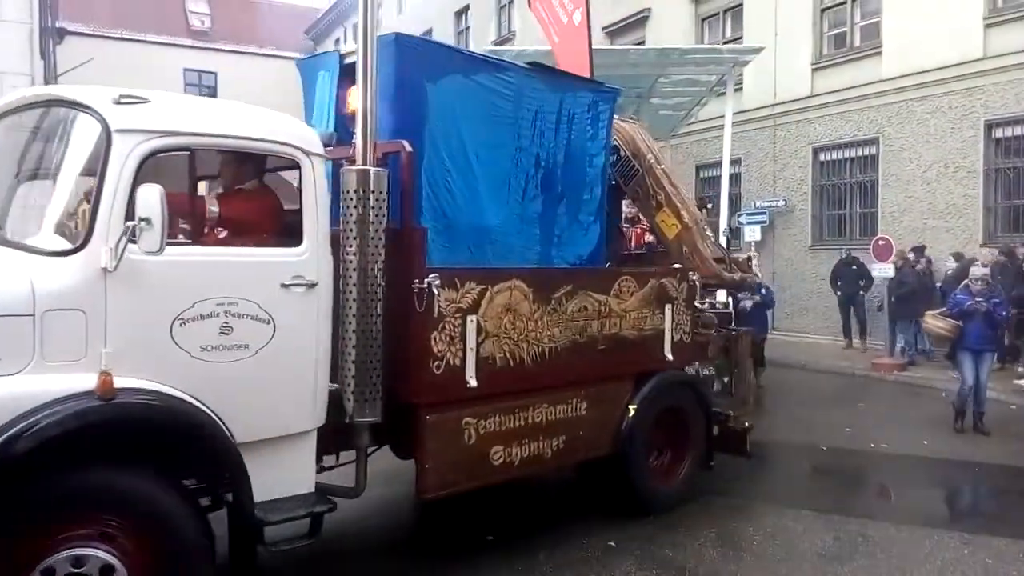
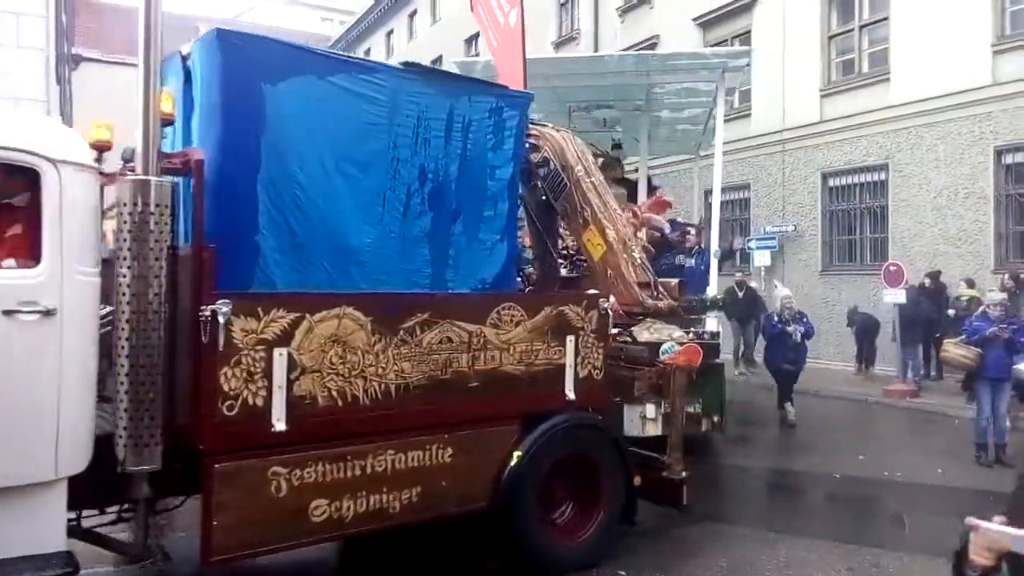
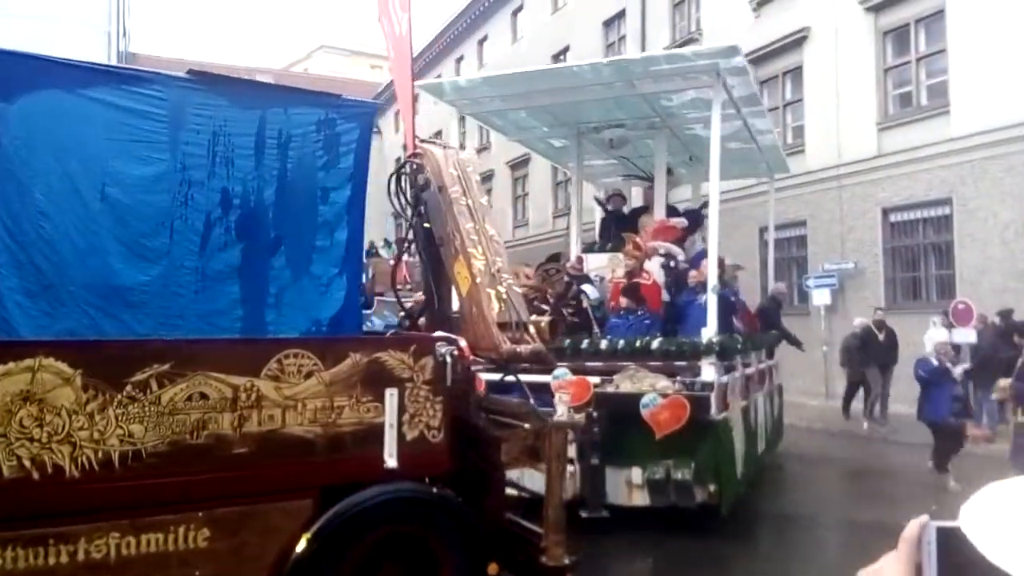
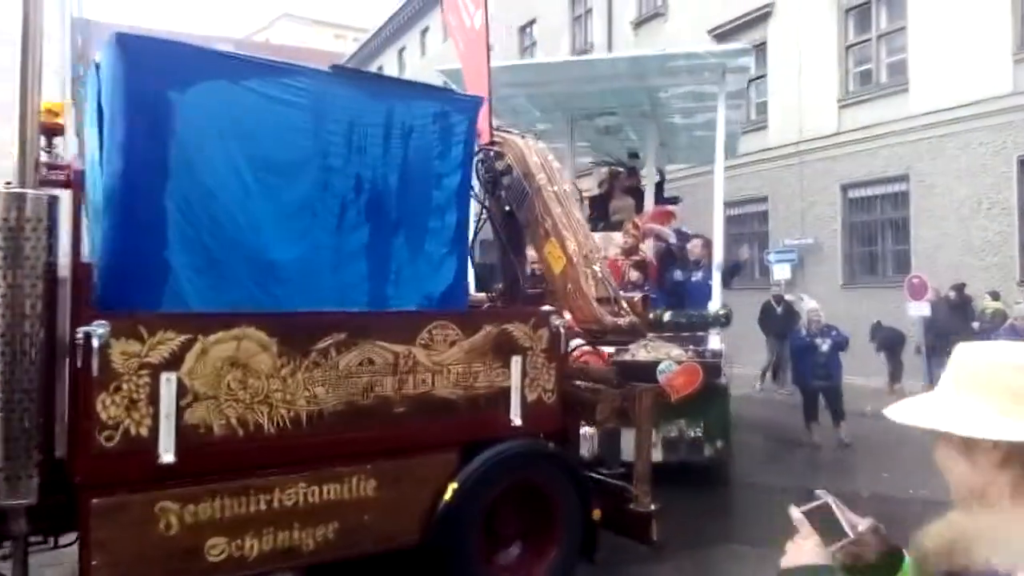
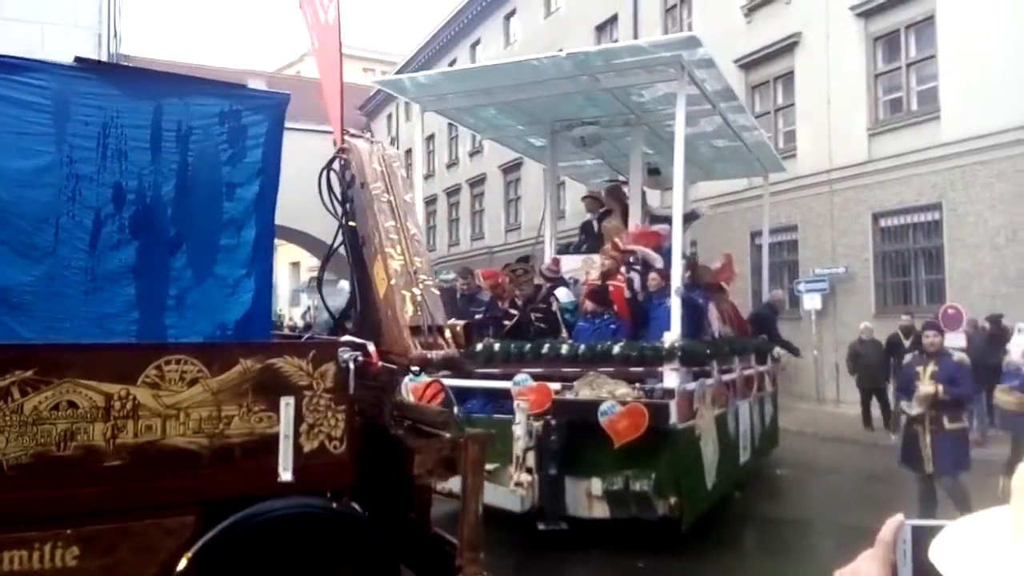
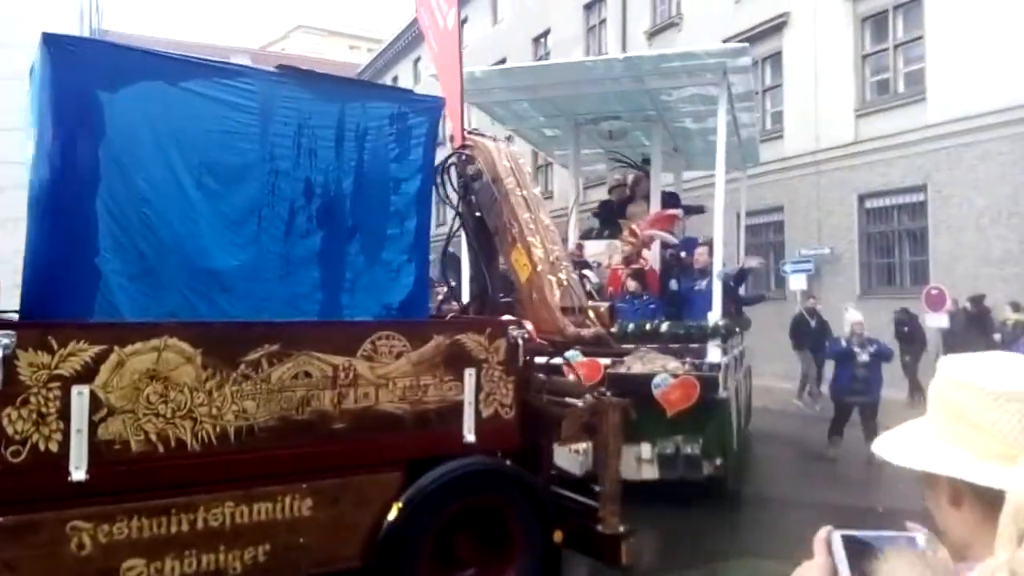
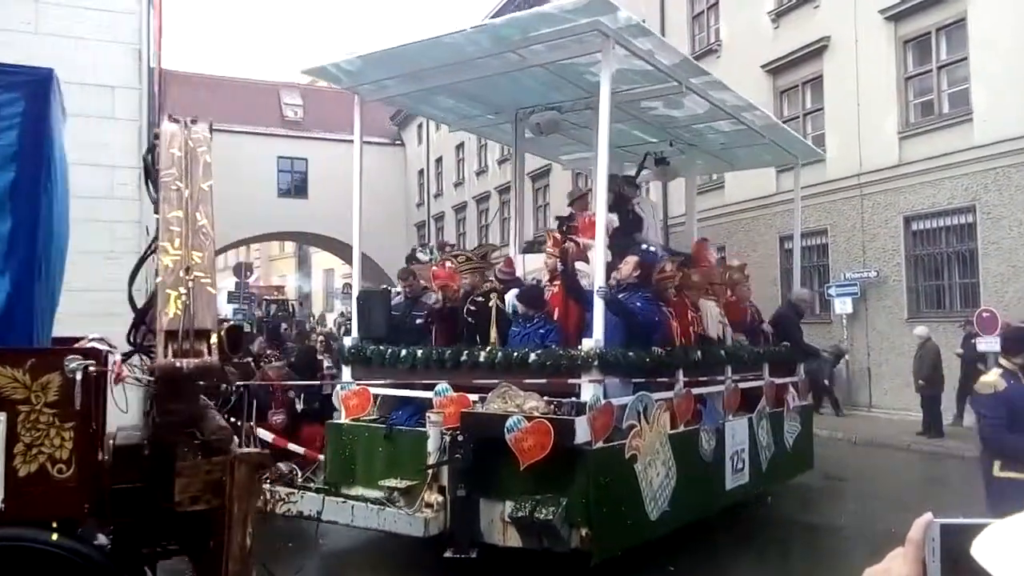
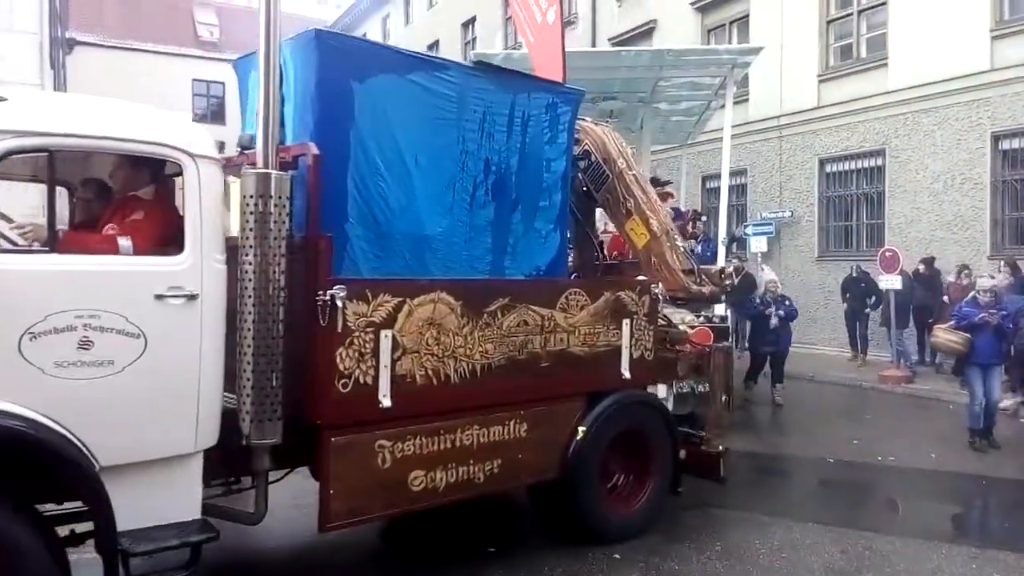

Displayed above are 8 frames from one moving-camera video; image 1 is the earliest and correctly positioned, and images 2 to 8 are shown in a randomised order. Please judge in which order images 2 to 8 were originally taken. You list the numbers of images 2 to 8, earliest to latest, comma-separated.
8, 2, 4, 6, 3, 5, 7
